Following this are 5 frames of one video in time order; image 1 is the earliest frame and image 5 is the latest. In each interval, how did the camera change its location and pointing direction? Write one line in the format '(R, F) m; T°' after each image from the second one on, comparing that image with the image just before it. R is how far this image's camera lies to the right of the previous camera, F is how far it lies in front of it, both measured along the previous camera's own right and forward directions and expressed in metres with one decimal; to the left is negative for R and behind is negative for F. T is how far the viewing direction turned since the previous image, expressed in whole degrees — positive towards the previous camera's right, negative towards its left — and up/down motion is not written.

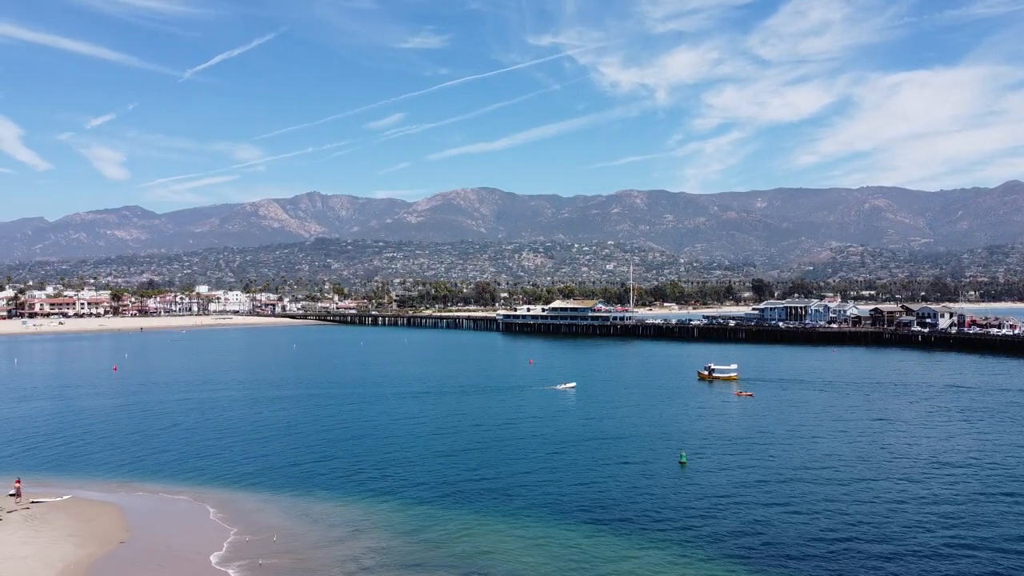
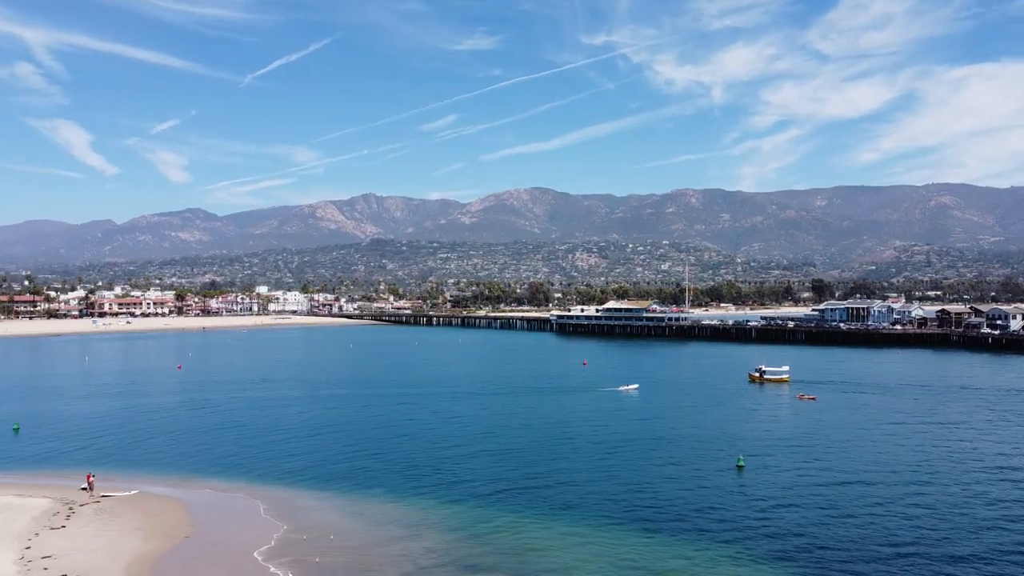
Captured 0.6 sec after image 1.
(+0.4, -0.5) m; -4°
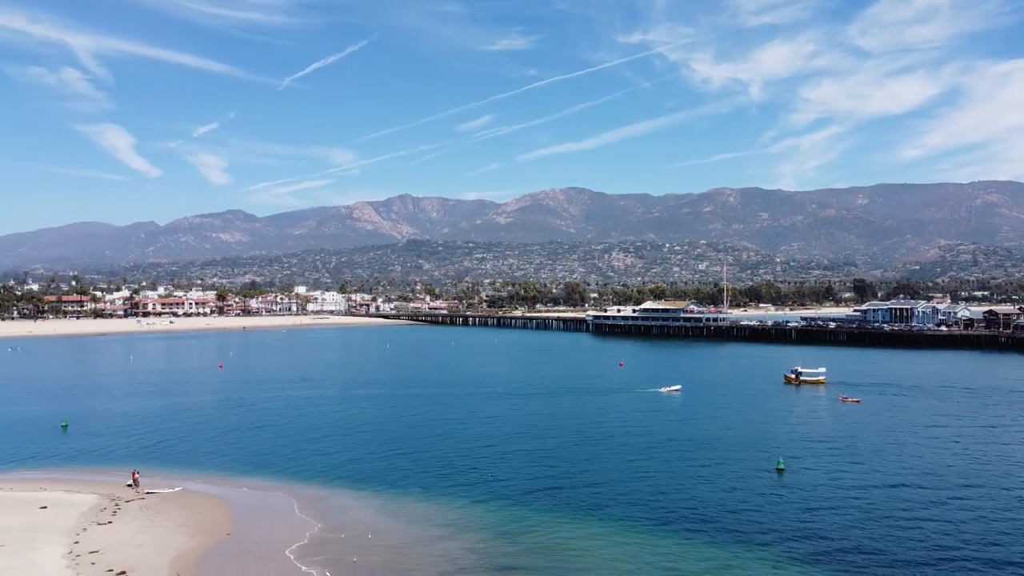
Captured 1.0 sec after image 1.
(+0.1, -0.1) m; -3°
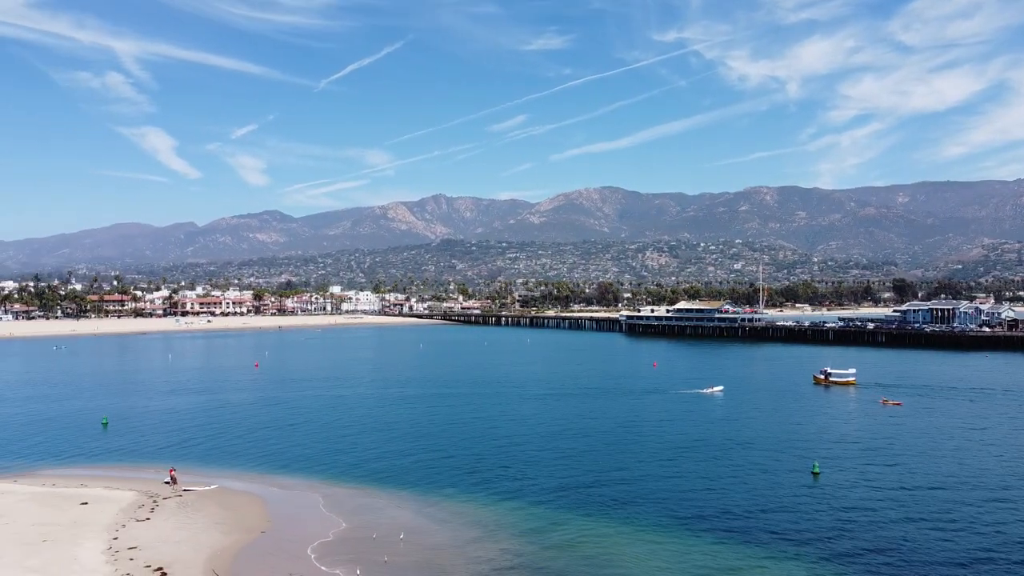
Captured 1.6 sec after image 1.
(+0.2, -0.2) m; -3°
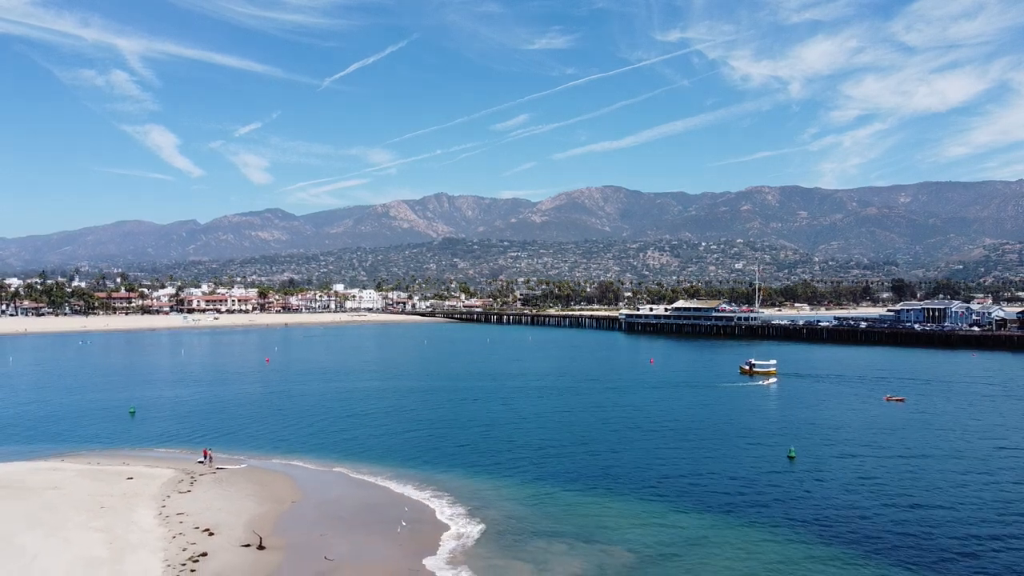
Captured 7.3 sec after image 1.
(-0.1, -3.1) m; 0°
